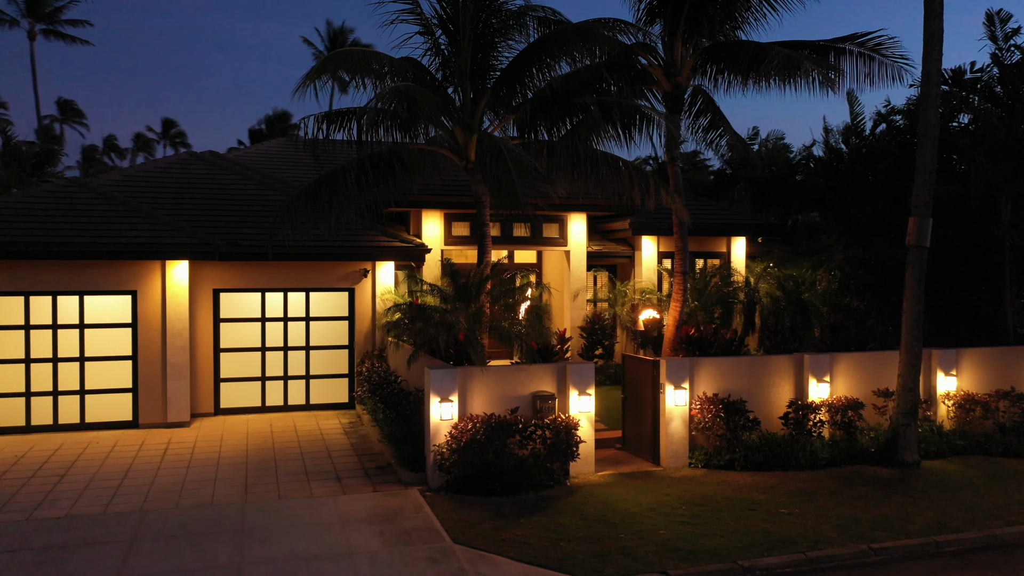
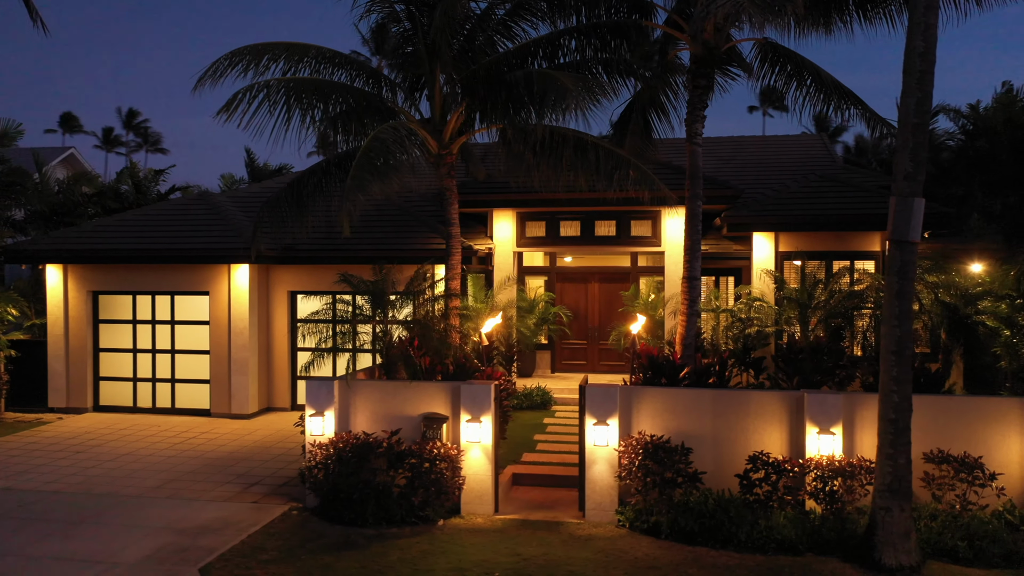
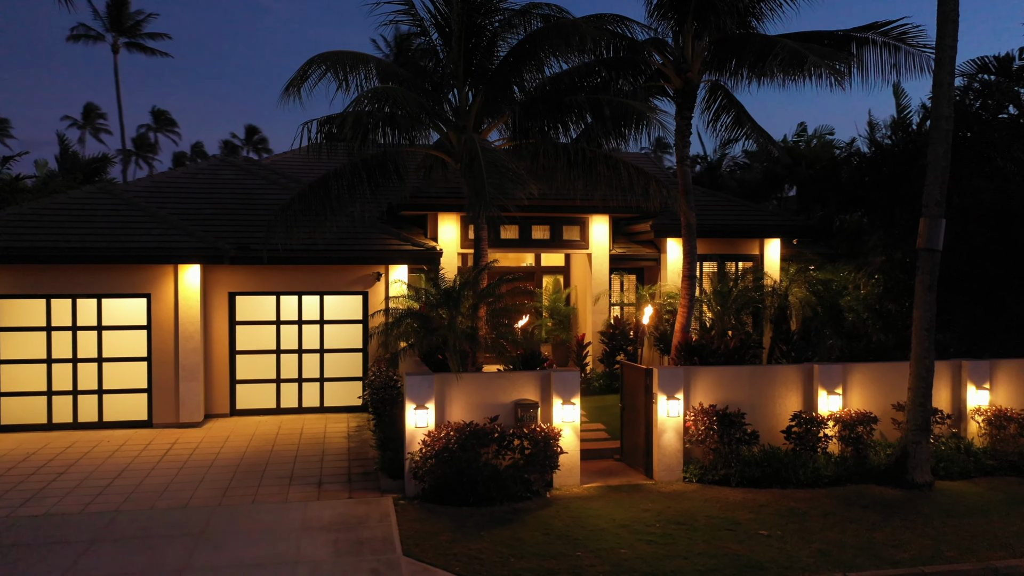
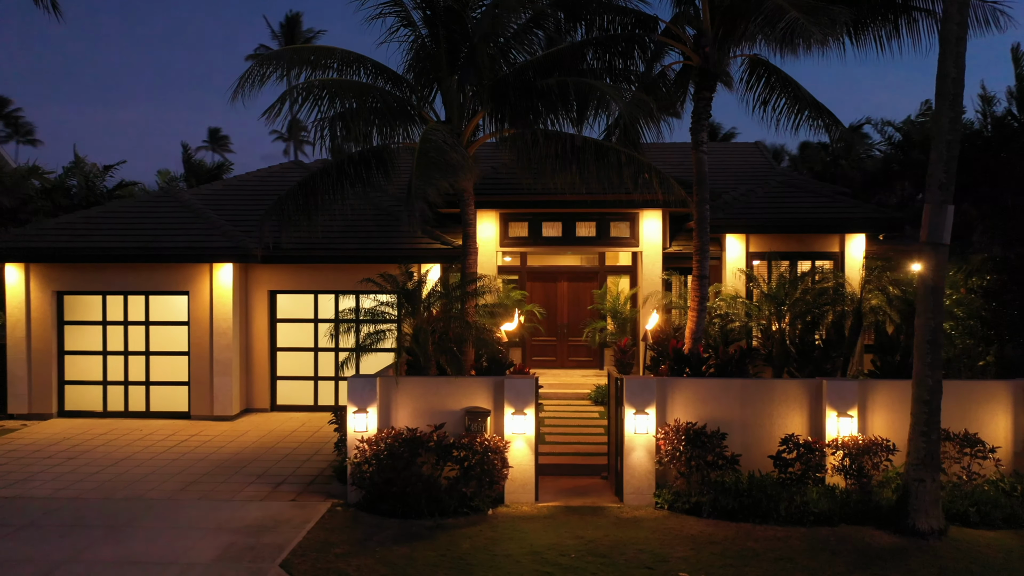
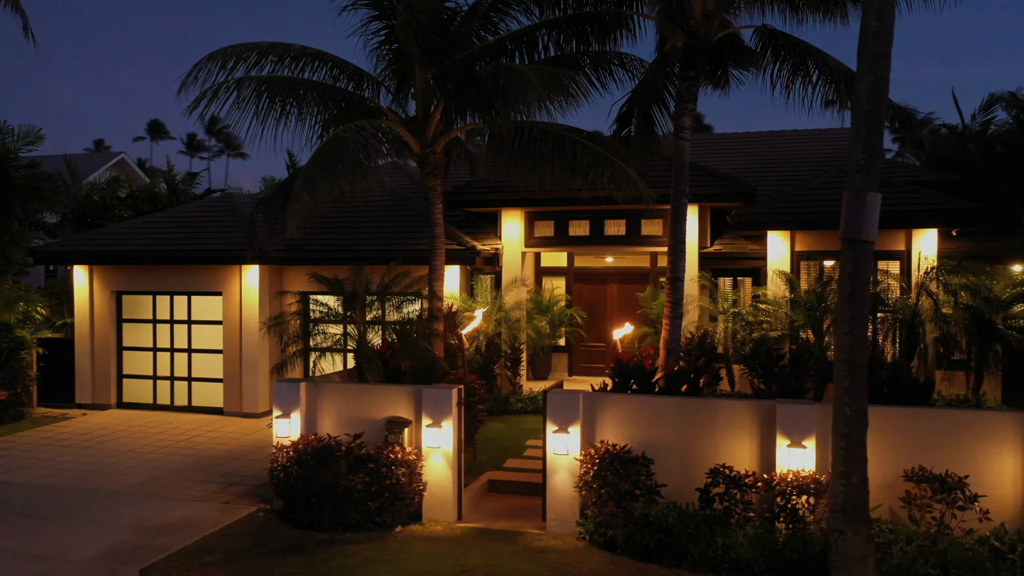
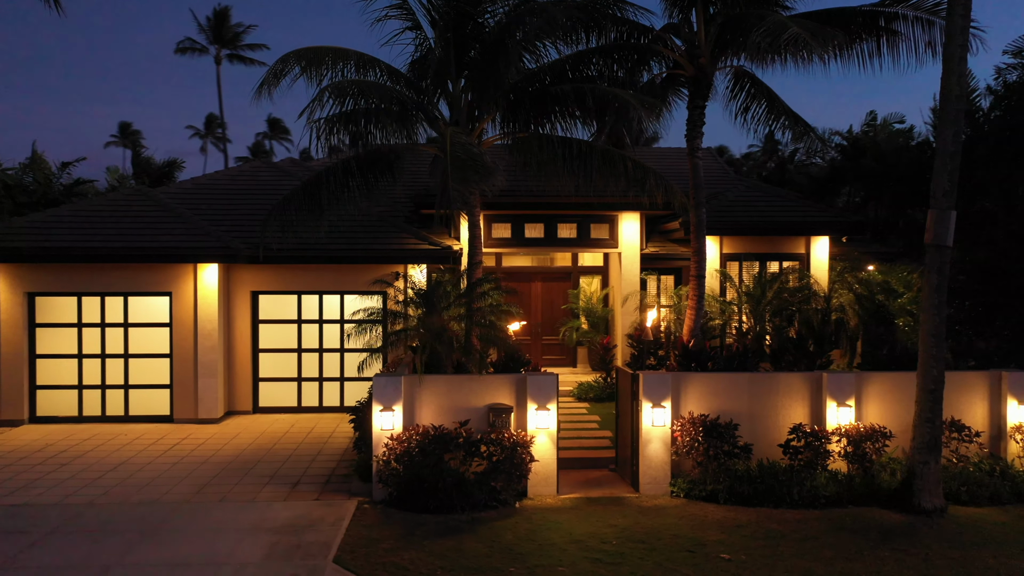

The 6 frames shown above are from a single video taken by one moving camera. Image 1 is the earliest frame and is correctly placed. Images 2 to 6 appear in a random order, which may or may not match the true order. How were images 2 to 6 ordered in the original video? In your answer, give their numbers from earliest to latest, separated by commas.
3, 6, 4, 2, 5
